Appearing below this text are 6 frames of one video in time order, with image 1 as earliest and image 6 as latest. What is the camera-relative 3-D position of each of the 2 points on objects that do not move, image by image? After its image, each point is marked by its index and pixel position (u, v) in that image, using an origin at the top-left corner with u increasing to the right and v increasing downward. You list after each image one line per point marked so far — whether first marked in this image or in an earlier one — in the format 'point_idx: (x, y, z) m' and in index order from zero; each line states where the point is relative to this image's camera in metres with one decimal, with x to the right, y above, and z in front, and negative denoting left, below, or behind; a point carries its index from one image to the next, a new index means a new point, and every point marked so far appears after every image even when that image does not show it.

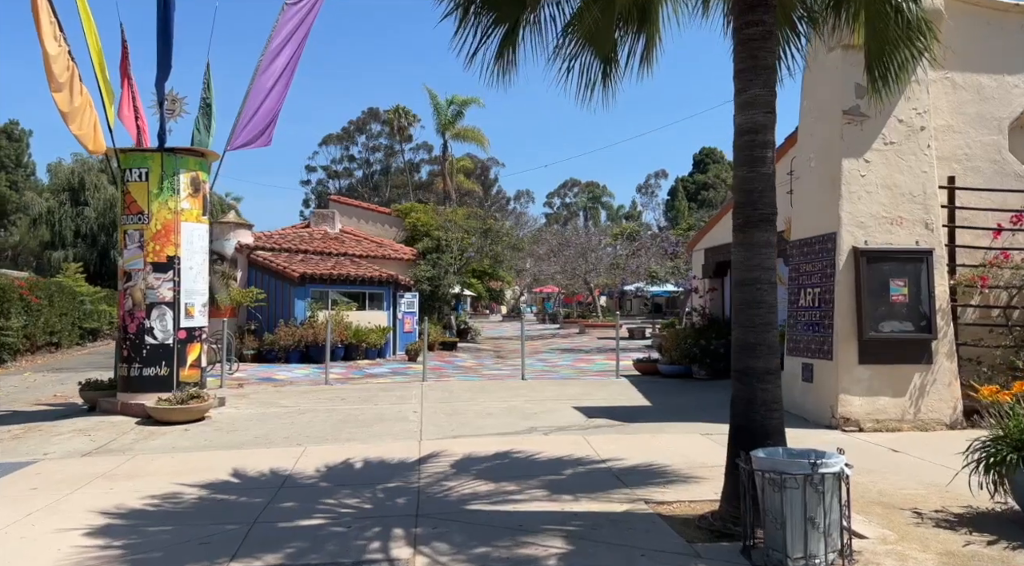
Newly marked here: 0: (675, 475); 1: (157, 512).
0: (+1.6, -1.9, +7.1) m
1: (-3.1, -2.0, +6.2) m
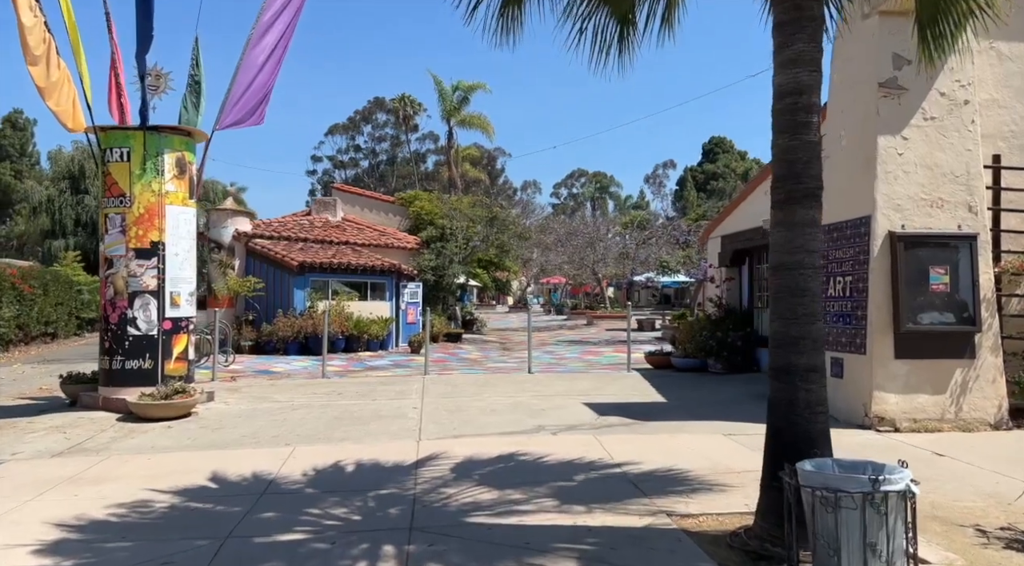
0: (+1.7, -1.8, +6.4) m
1: (-3.1, -1.9, +5.6) m
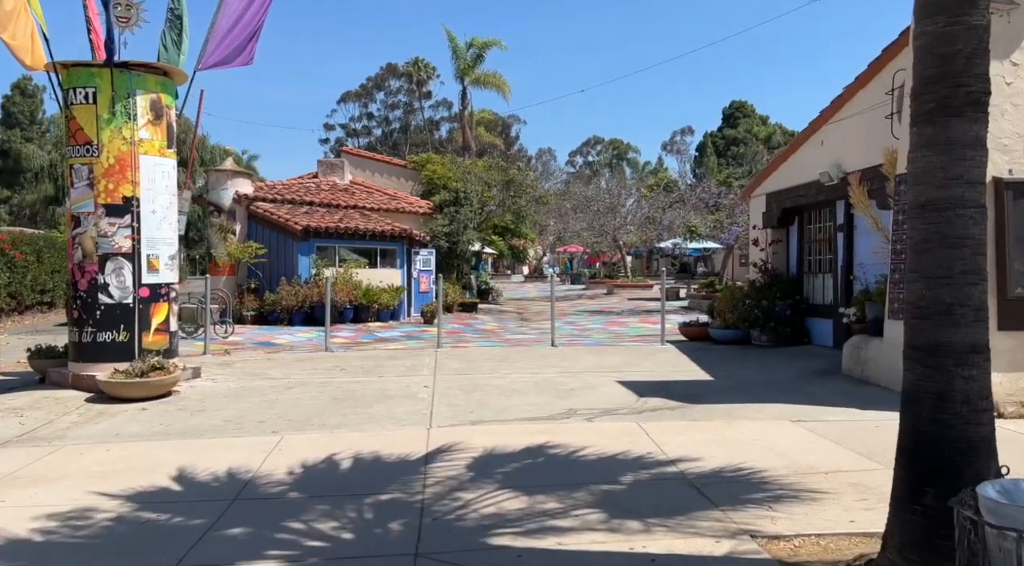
0: (+1.9, -1.5, +5.1) m
1: (-2.9, -1.6, +4.4) m
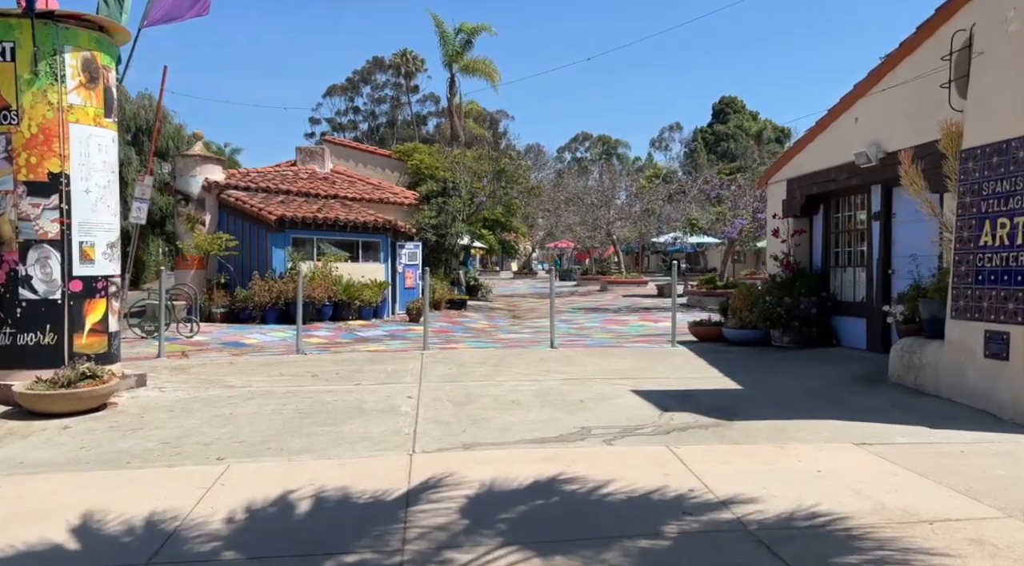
0: (+2.0, -1.4, +3.8) m
1: (-2.8, -1.5, +3.0) m
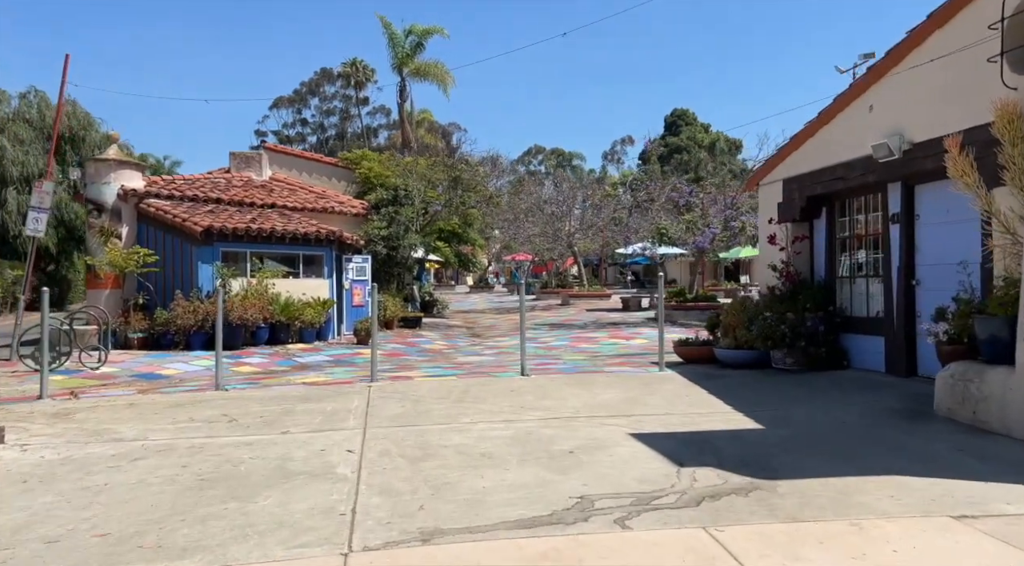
0: (+2.0, -1.5, +2.3) m
1: (-2.7, -1.7, +1.2) m
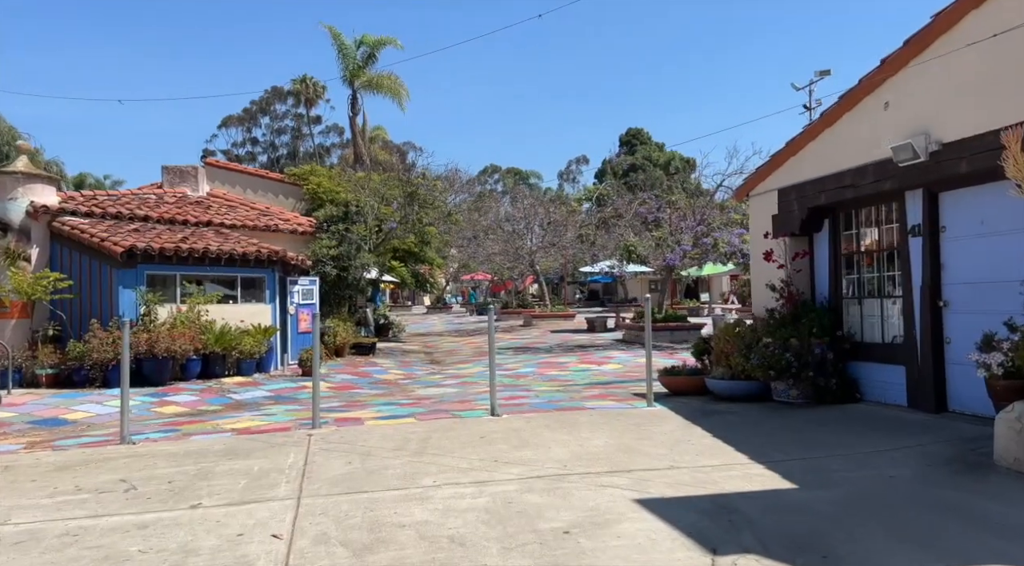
0: (+2.0, -1.6, +1.0) m
1: (-2.6, -1.8, -0.4) m
